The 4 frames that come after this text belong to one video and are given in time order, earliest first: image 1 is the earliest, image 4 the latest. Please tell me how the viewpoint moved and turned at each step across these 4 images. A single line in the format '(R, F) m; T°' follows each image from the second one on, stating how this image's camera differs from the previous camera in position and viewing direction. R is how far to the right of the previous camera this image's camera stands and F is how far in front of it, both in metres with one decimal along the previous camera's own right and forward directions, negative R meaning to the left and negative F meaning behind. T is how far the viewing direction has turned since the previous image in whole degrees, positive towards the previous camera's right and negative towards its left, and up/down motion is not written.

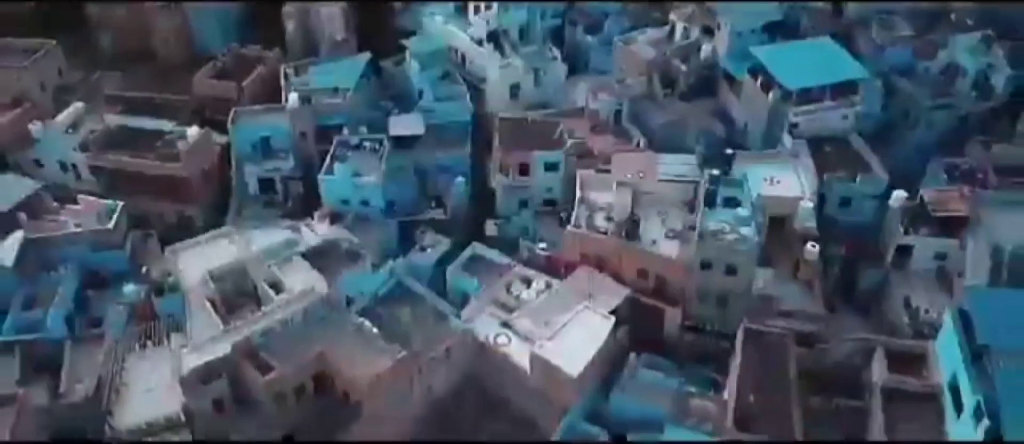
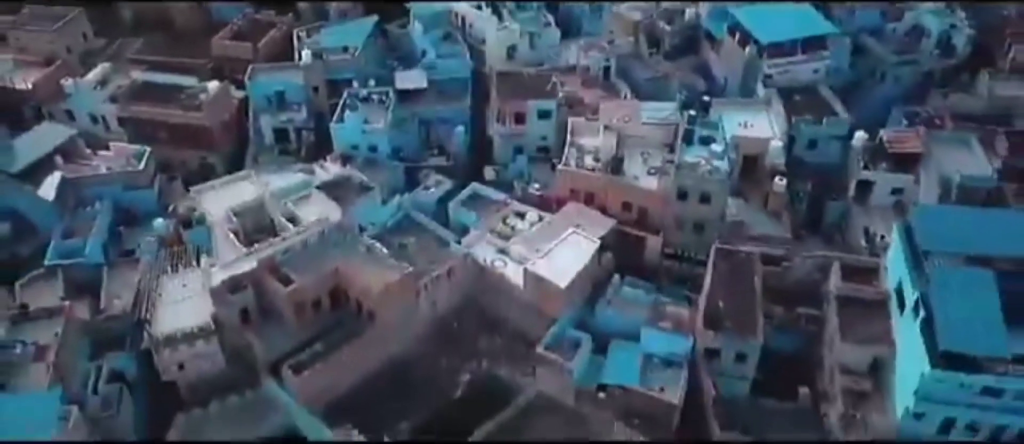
(+0.1, -3.5) m; 0°
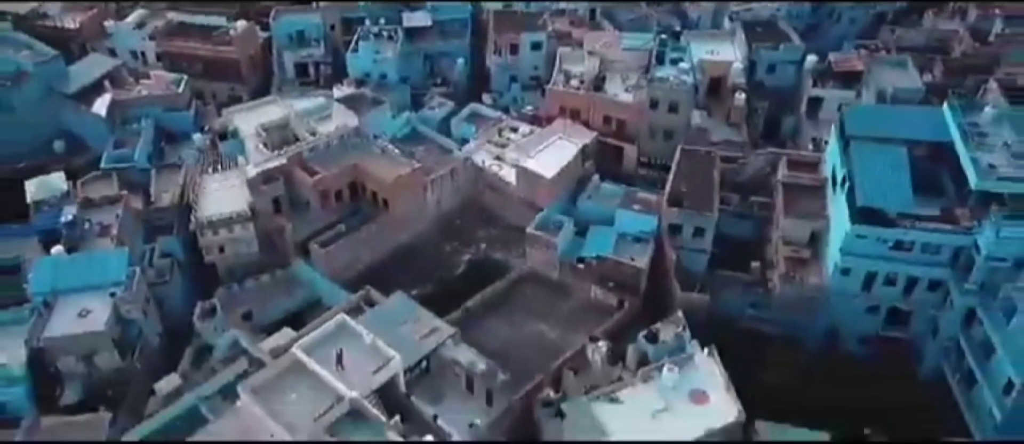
(+0.2, -5.5) m; 0°
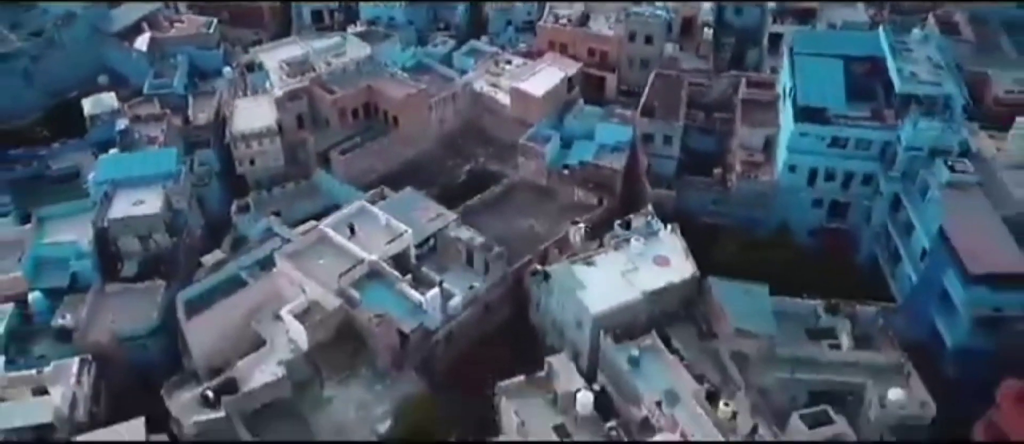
(+0.1, -5.6) m; 0°
